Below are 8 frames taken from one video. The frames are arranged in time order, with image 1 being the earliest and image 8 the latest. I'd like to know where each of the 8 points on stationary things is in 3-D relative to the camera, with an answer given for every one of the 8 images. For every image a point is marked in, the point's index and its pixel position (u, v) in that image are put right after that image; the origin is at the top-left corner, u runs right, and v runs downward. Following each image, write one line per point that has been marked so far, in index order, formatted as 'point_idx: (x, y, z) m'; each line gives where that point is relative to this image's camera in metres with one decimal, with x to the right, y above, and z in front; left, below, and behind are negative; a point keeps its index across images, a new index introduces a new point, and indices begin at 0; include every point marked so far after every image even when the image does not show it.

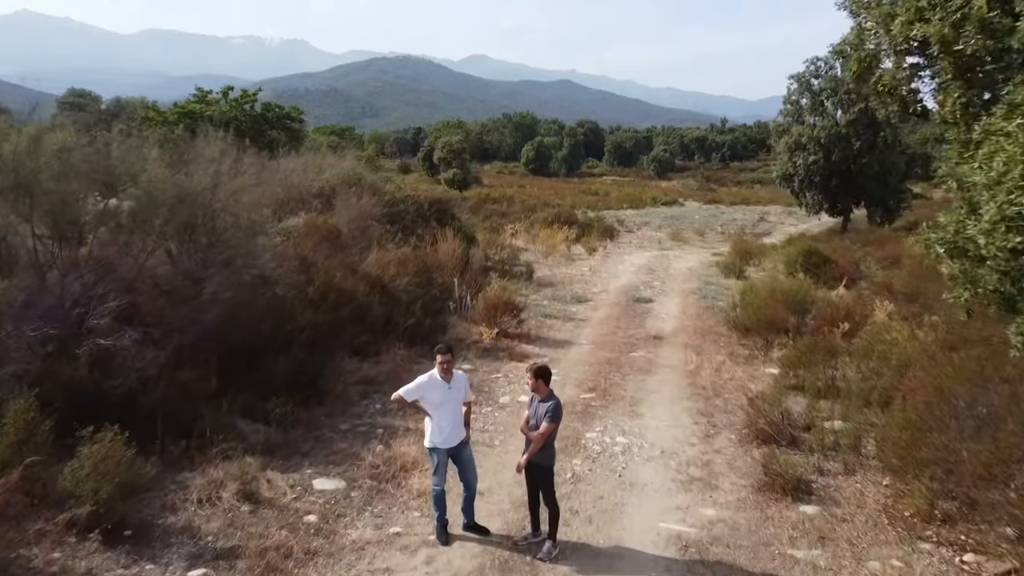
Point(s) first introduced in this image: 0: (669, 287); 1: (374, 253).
0: (+2.8, 0.0, +12.0) m
1: (-1.8, +0.4, +8.5) m
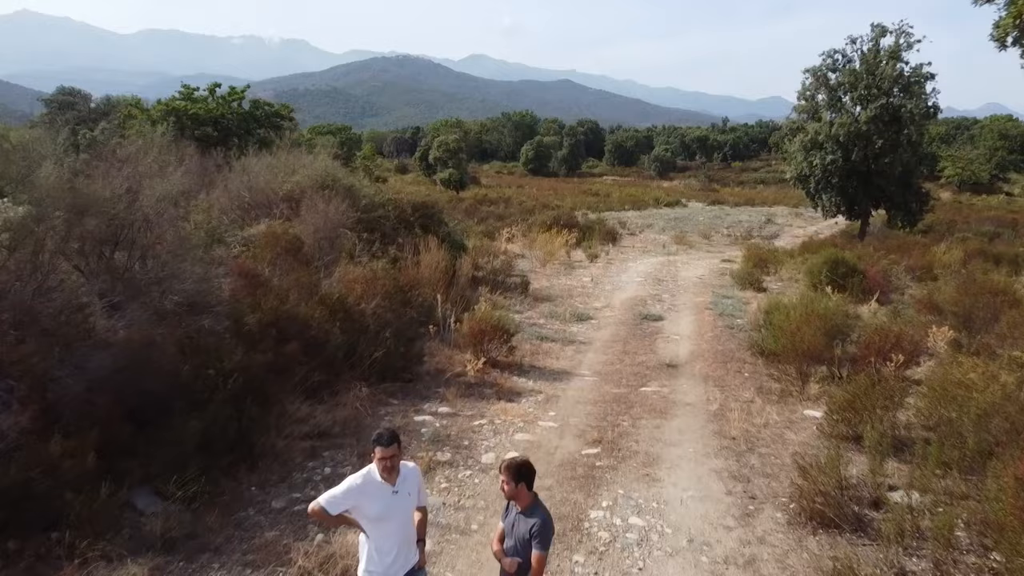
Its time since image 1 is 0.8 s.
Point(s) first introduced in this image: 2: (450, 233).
0: (+2.7, -0.2, +10.7) m
1: (-1.9, +0.2, +7.3) m
2: (-1.1, +0.9, +11.4) m
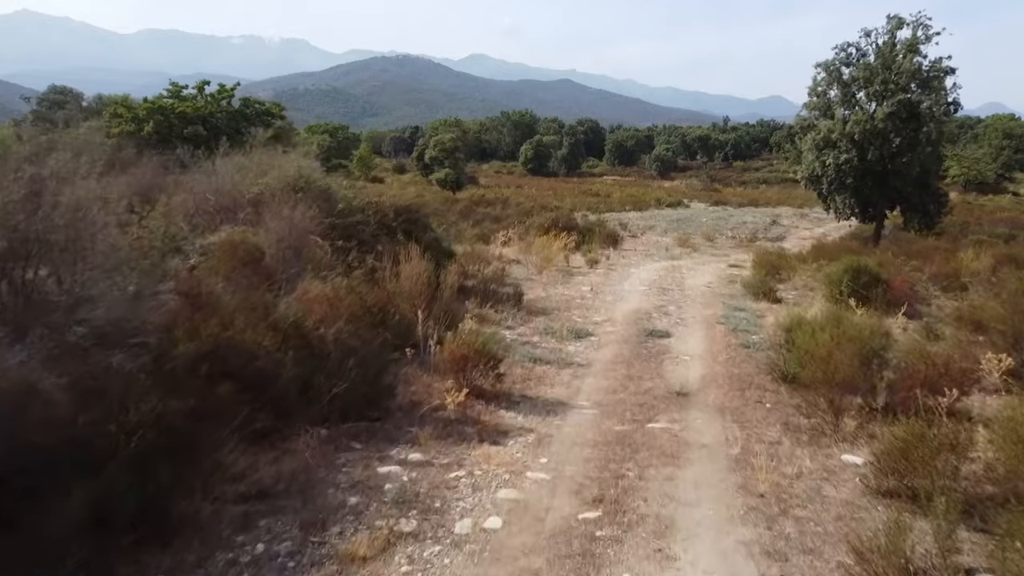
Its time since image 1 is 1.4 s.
0: (+2.6, -0.4, +9.8) m
1: (-2.0, 0.0, +6.4) m
2: (-1.2, +0.8, +10.5) m
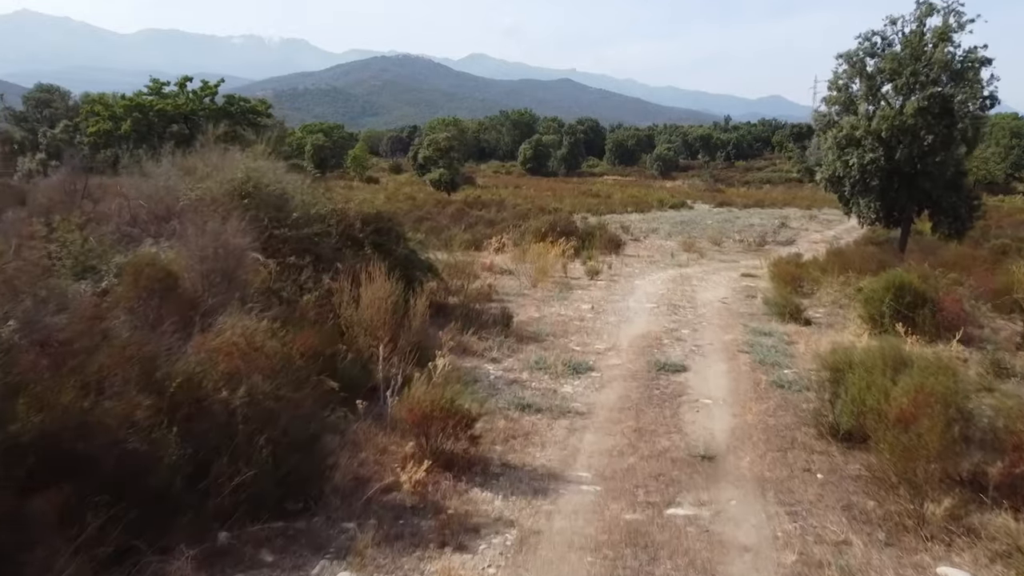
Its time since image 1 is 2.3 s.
0: (+2.4, -0.6, +8.4) m
1: (-2.1, -0.2, +5.0) m
2: (-1.4, +0.5, +9.1) m
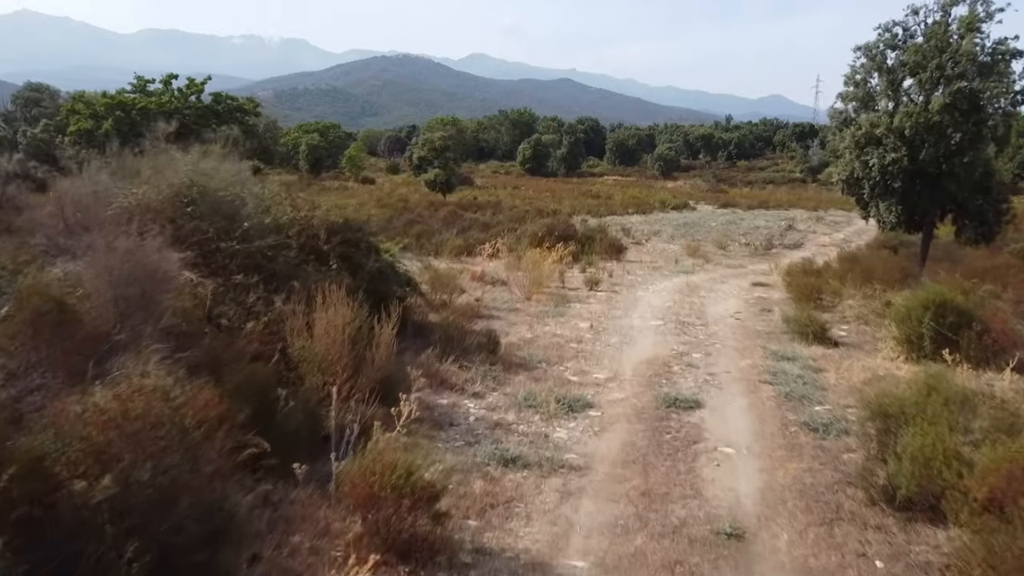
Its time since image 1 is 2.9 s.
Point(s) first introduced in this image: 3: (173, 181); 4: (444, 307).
0: (+2.3, -0.8, +7.4) m
1: (-2.3, -0.4, +3.9) m
2: (-1.5, +0.3, +8.0) m
3: (-3.2, +1.0, +6.4) m
4: (-0.9, -0.3, +9.0) m
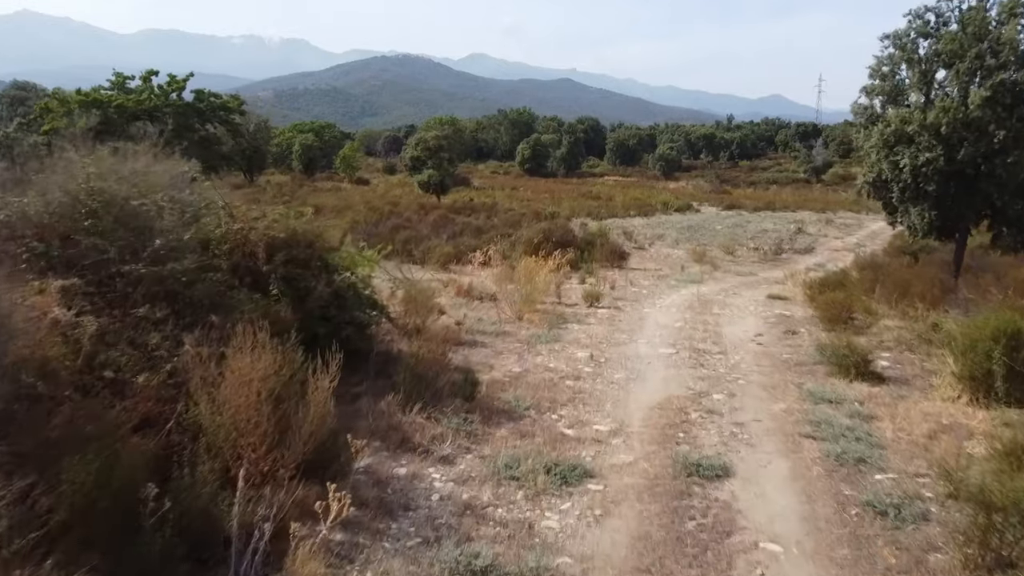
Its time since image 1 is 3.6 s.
0: (+2.1, -1.1, +6.0) m
1: (-2.4, -0.7, +2.6) m
2: (-1.7, 0.0, +6.7) m
3: (-3.4, +0.7, +5.1) m
4: (-1.1, -0.5, +7.7) m
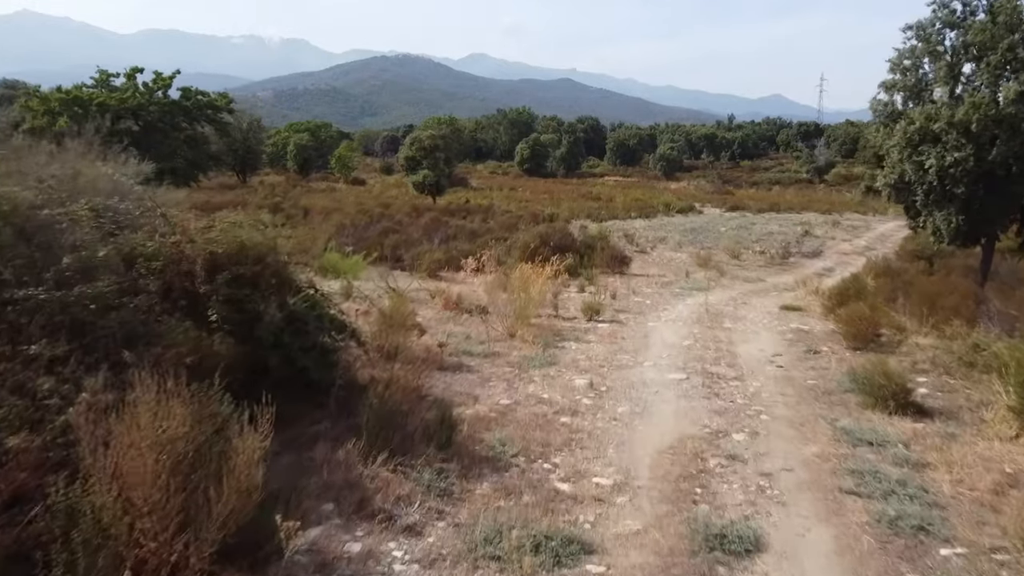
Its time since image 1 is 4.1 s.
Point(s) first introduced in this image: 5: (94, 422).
0: (+2.0, -1.3, +5.1) m
1: (-2.6, -0.9, +1.7) m
2: (-1.8, -0.2, +5.8) m
3: (-3.5, +0.6, +4.1) m
4: (-1.2, -0.7, +6.7) m
5: (-2.2, -0.7, +3.5) m
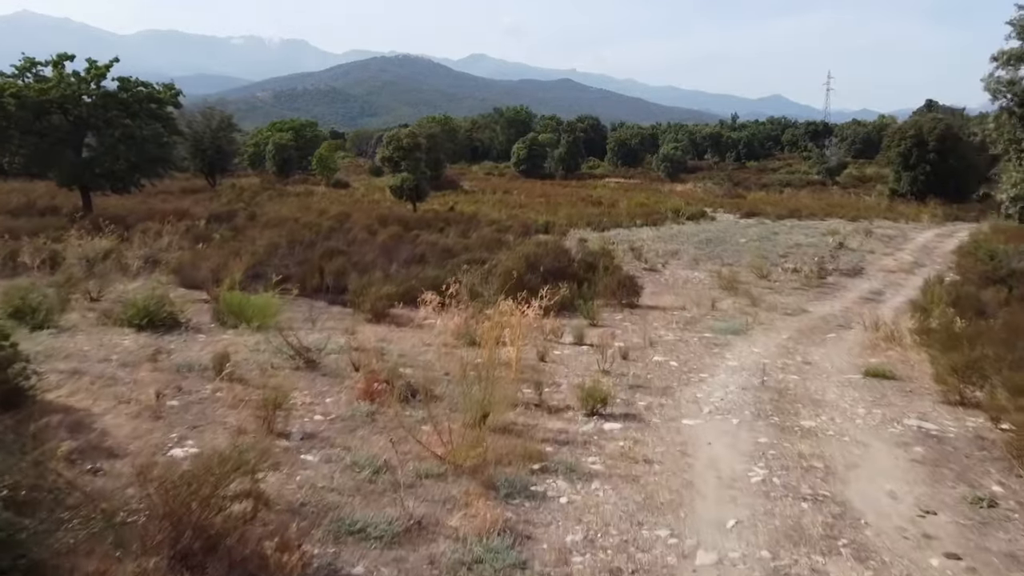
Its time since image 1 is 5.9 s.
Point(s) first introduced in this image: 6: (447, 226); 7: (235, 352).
0: (+1.6, -2.0, +1.5) m
1: (-3.0, -1.6, -1.9) m
2: (-2.2, -0.9, +2.2) m
3: (-3.9, -0.2, +0.5) m
4: (-1.6, -1.4, +3.1) m
5: (-2.6, -1.4, -0.1) m
6: (-1.9, +1.9, +19.6) m
7: (-3.3, -0.7, +7.9) m
